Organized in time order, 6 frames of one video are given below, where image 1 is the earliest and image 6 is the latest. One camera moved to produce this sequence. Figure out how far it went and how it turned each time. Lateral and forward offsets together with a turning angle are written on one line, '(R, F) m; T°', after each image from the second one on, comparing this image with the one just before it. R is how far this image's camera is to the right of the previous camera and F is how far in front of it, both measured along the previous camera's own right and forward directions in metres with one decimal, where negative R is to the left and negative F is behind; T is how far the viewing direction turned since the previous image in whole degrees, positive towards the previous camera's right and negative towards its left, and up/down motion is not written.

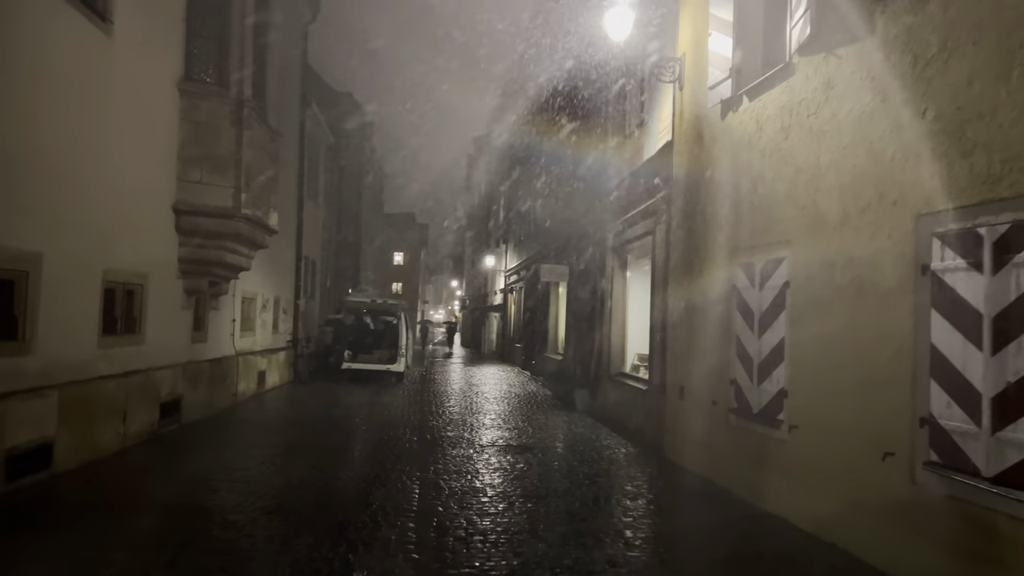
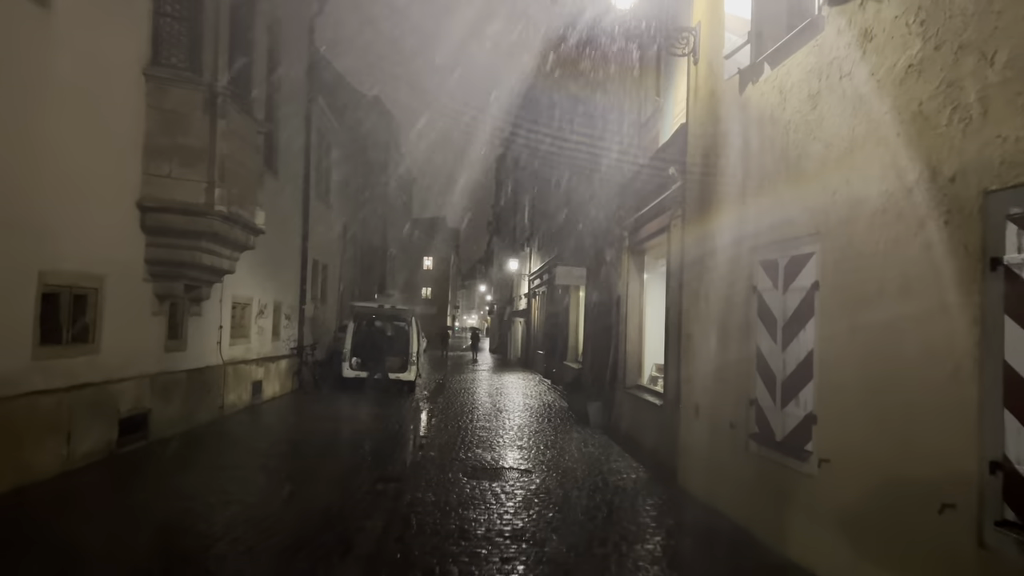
(+0.4, +1.2) m; -2°
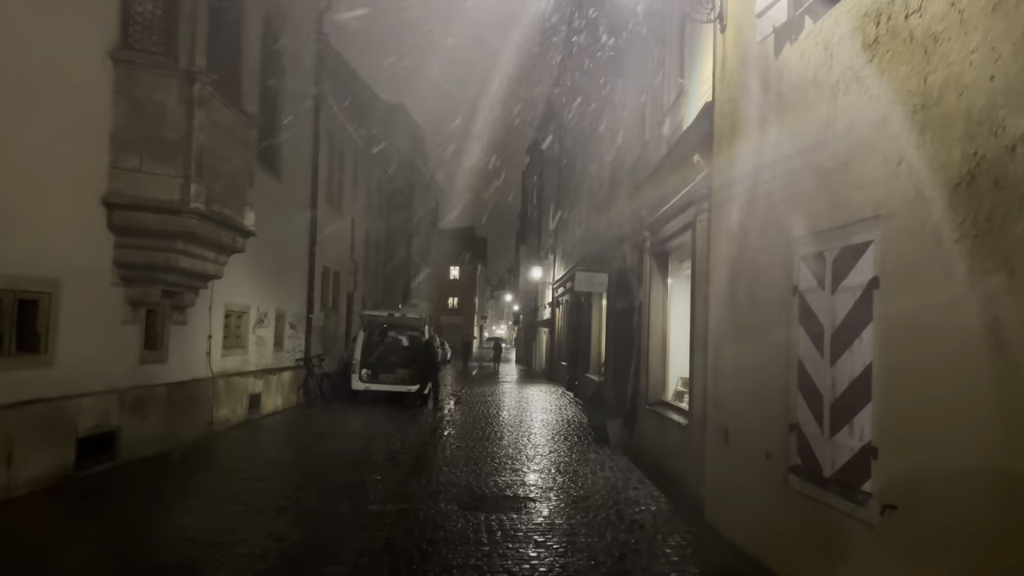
(+0.3, +1.1) m; -2°
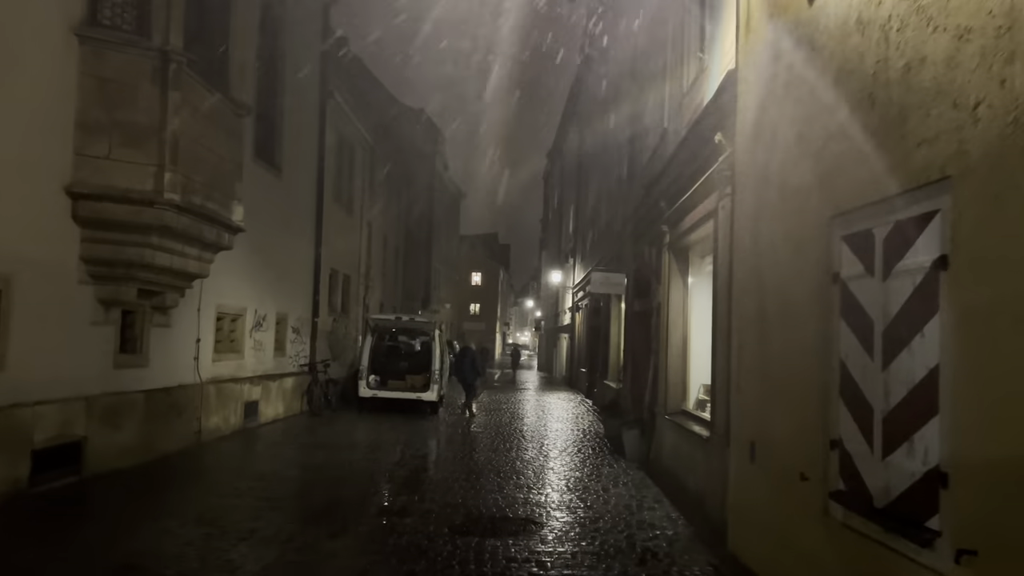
(+0.2, +0.9) m; -2°
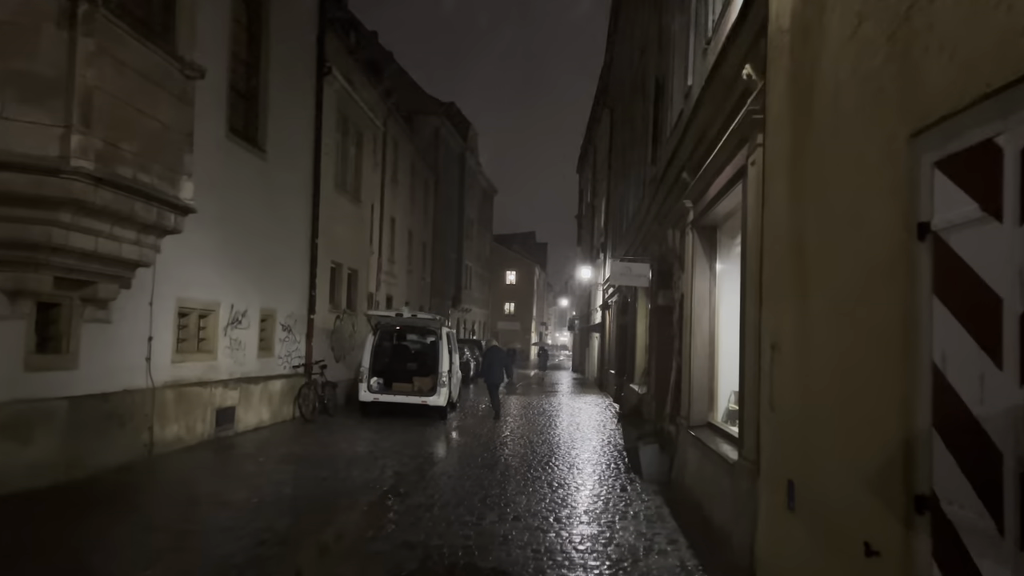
(+0.5, +1.7) m; -3°
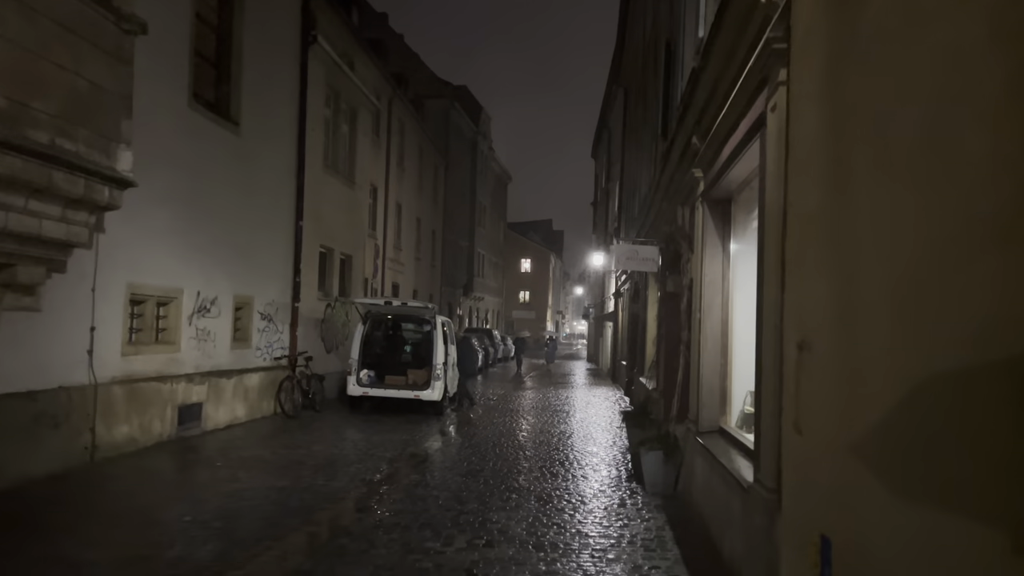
(+0.4, +1.2) m; -1°
